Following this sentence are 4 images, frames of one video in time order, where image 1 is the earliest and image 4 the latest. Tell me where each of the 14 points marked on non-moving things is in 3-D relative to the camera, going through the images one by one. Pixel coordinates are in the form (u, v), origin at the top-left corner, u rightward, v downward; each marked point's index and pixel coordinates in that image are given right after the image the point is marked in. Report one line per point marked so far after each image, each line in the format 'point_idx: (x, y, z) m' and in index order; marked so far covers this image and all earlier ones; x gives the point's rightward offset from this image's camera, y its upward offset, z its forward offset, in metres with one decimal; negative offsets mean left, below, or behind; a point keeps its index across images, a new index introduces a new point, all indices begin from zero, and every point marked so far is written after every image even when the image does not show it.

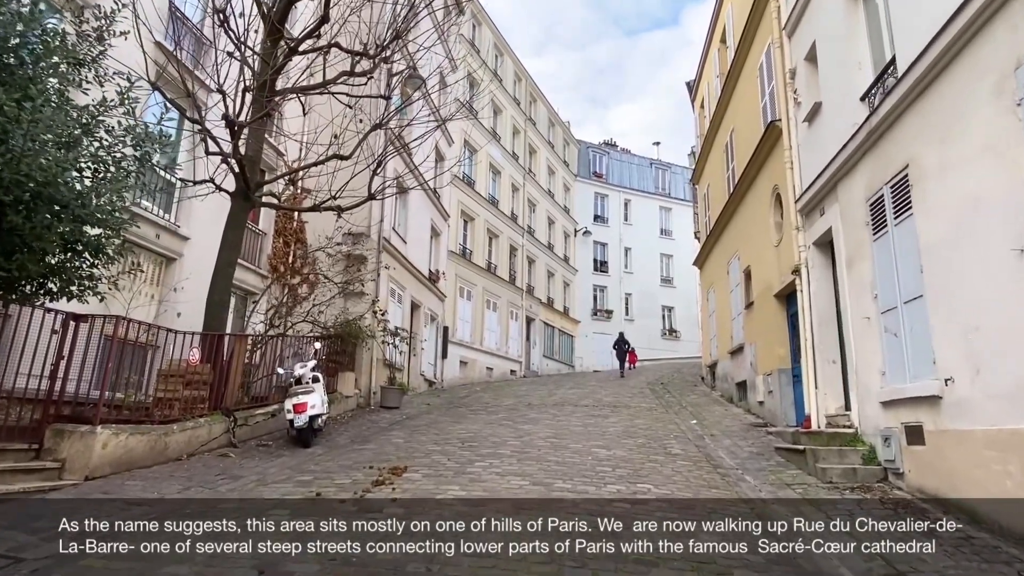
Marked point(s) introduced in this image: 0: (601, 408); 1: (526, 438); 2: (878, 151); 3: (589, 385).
0: (+2.1, -2.7, +13.5) m
1: (+0.2, -2.5, +9.9) m
2: (+4.6, +1.7, +7.4) m
3: (+2.4, -3.1, +18.6) m
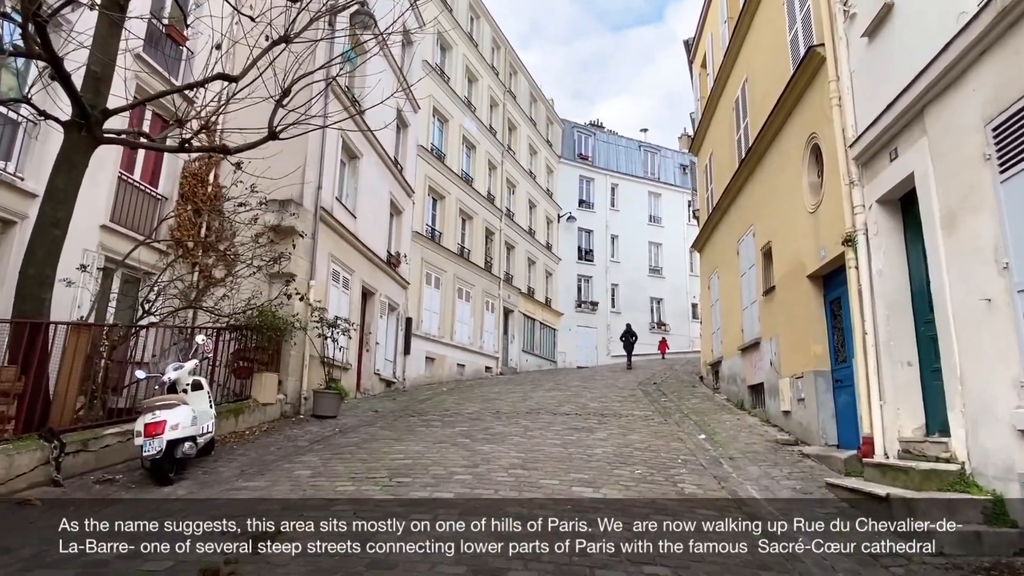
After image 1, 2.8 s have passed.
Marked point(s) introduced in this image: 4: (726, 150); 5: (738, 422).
0: (+1.4, -2.4, +10.9) m
1: (-0.4, -2.2, +7.3) m
2: (+4.1, +2.0, +4.8) m
3: (+1.6, -2.7, +16.0) m
4: (+5.1, +3.3, +14.1) m
5: (+4.1, -2.4, +10.7) m
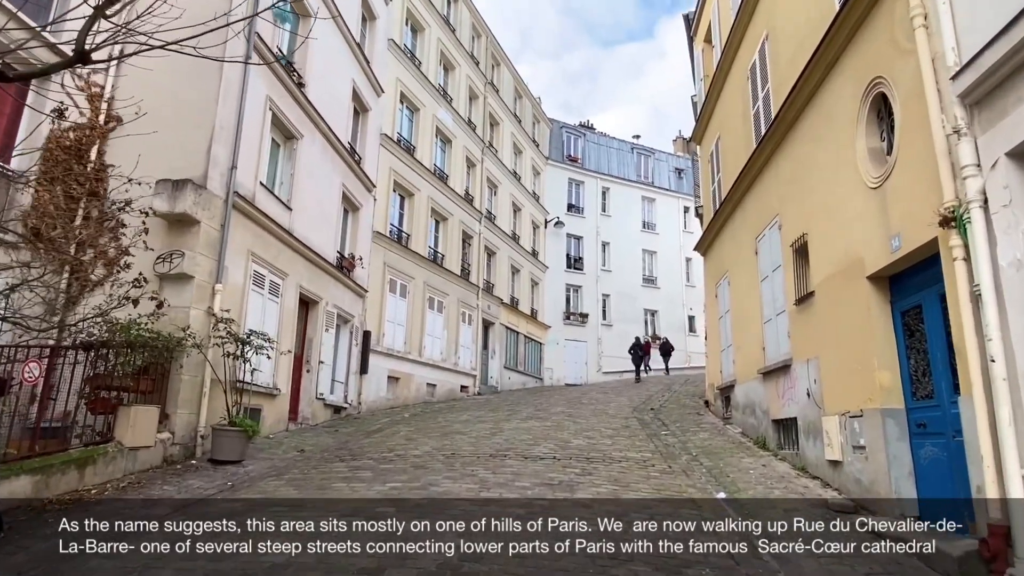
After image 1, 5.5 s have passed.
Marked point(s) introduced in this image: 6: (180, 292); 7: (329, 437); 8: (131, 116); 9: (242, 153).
0: (+0.8, -2.5, +8.3) m
1: (-0.9, -2.2, +4.7) m
2: (+3.6, +2.0, +2.4) m
3: (+0.9, -2.9, +13.4) m
4: (+4.5, +3.1, +11.7) m
5: (+3.5, -2.5, +8.2) m
6: (-5.0, -0.1, +8.9) m
7: (-3.5, -2.9, +11.4) m
8: (-6.4, +2.9, +9.9) m
9: (-4.7, +2.4, +10.3) m
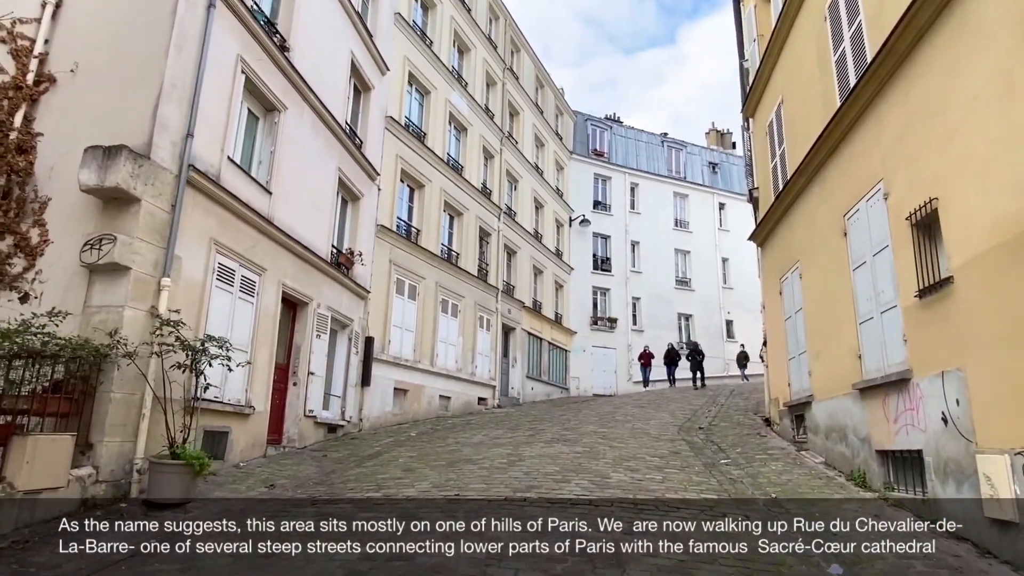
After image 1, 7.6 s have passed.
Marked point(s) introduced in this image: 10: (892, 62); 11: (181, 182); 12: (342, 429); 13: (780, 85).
0: (+1.0, -2.4, +6.2) m
1: (-0.8, -2.1, +2.6) m
2: (+3.5, +2.2, +0.2) m
3: (+1.4, -2.8, +11.3) m
4: (+4.8, +3.2, +9.5) m
5: (+3.7, -2.4, +5.9) m
6: (-4.8, 0.0, +7.1) m
7: (-3.2, -2.8, +9.4) m
8: (-6.1, +2.9, +8.1) m
9: (-4.4, +2.4, +8.4) m
10: (+4.3, +2.6, +6.6) m
11: (-4.4, +1.4, +7.8) m
12: (-3.6, -3.0, +12.6) m
13: (+5.0, +3.8, +11.2) m
